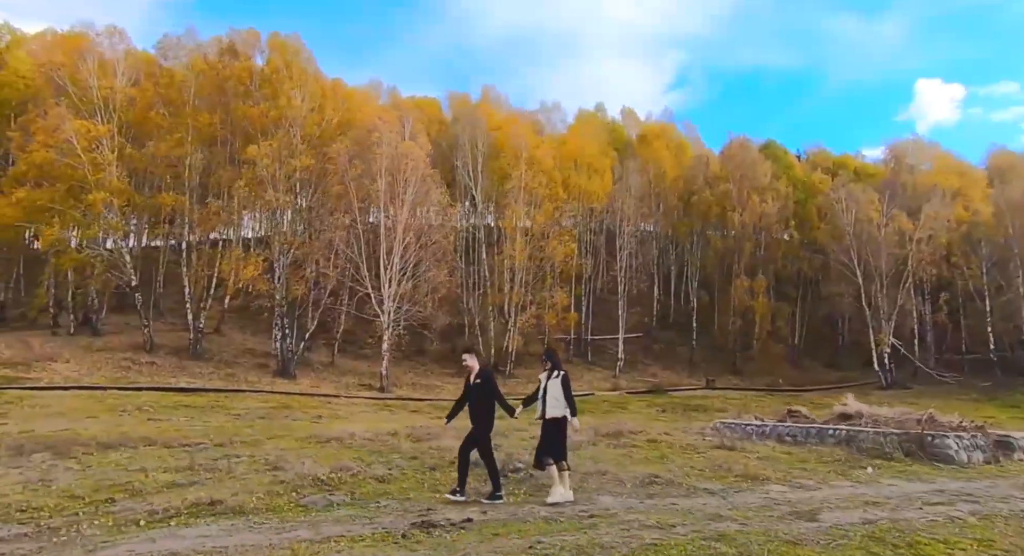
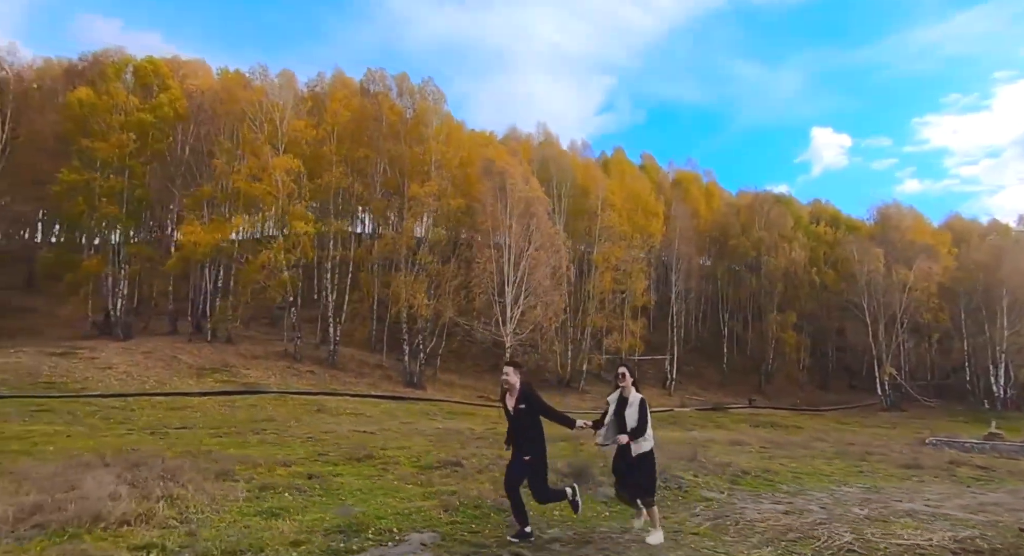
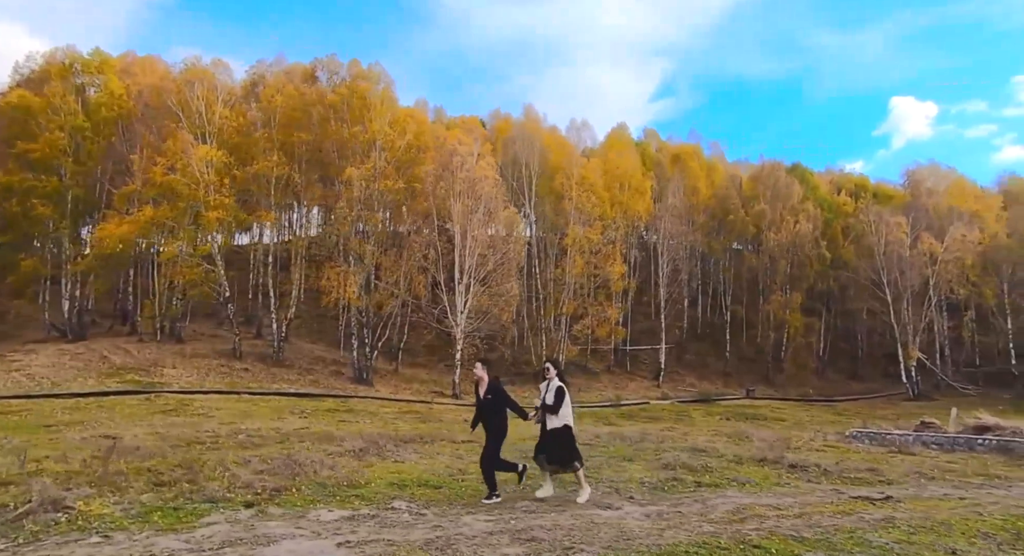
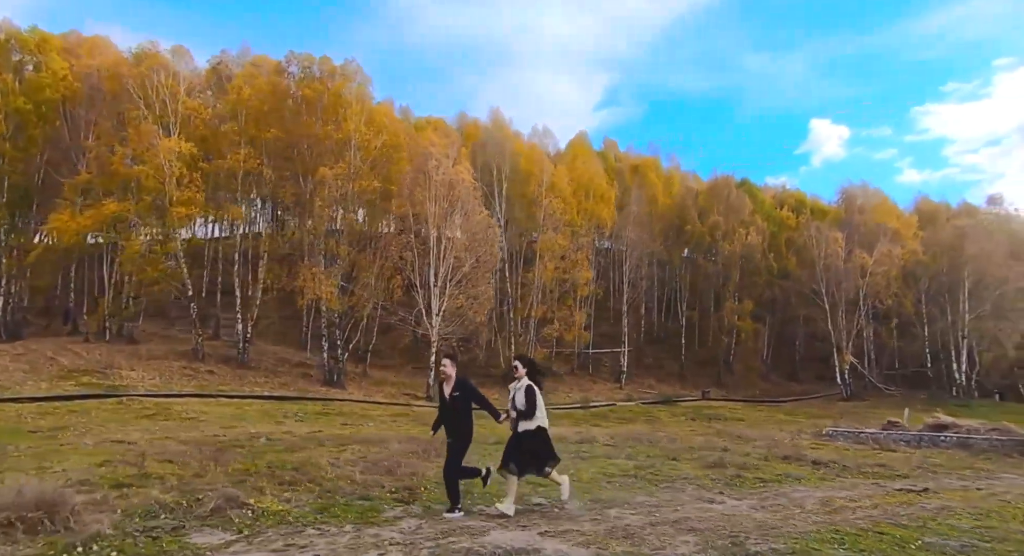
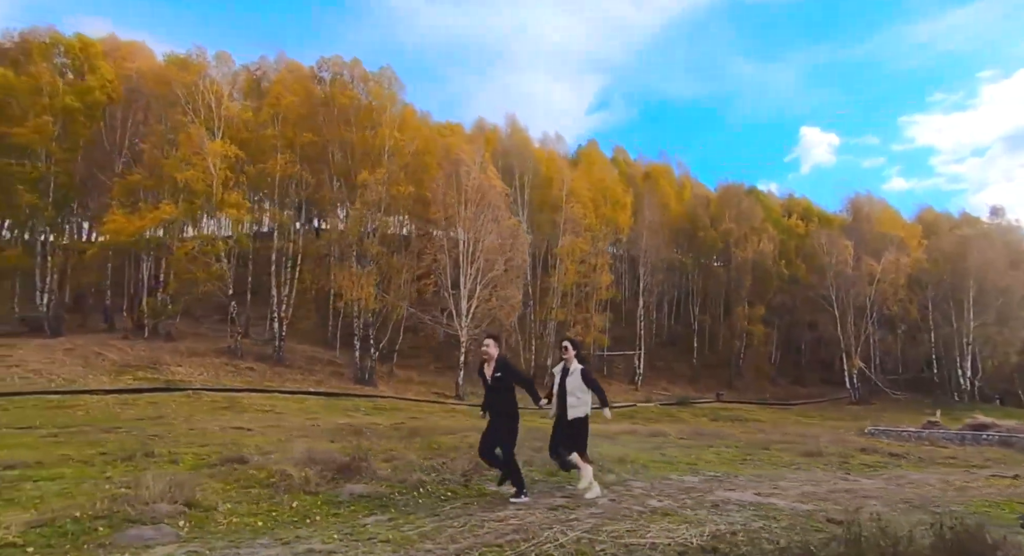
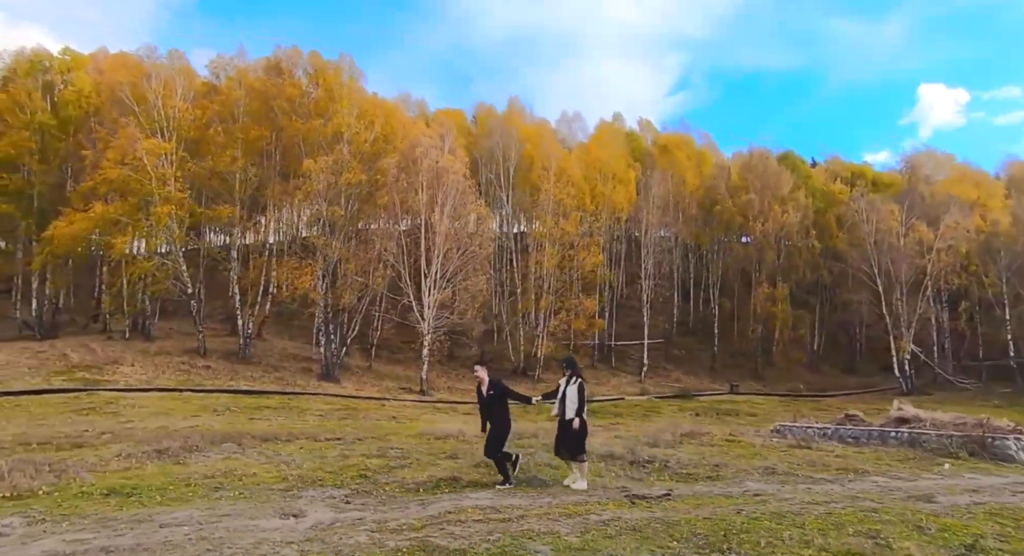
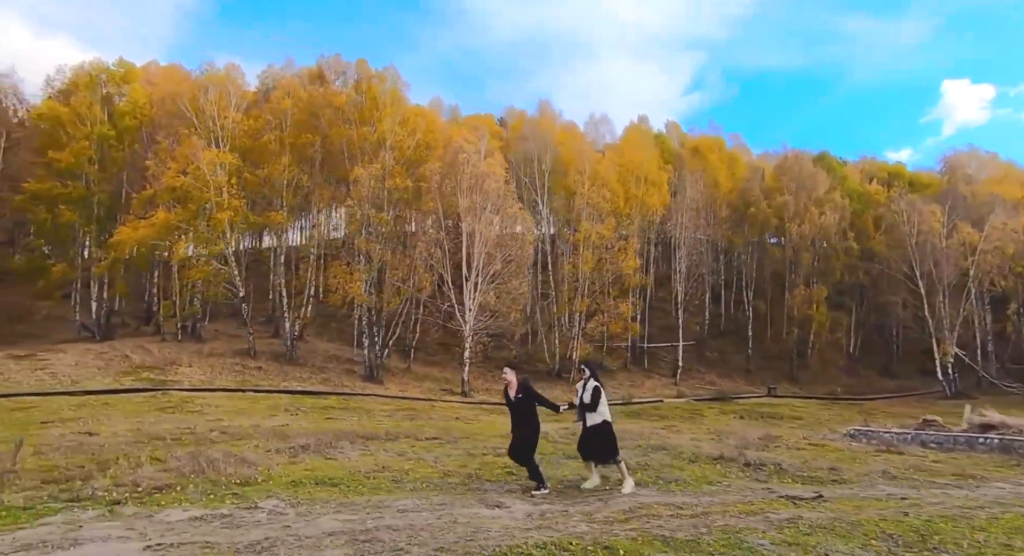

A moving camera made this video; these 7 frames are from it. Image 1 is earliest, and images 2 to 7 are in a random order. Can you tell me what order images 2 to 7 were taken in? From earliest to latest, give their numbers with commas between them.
6, 7, 3, 4, 5, 2
